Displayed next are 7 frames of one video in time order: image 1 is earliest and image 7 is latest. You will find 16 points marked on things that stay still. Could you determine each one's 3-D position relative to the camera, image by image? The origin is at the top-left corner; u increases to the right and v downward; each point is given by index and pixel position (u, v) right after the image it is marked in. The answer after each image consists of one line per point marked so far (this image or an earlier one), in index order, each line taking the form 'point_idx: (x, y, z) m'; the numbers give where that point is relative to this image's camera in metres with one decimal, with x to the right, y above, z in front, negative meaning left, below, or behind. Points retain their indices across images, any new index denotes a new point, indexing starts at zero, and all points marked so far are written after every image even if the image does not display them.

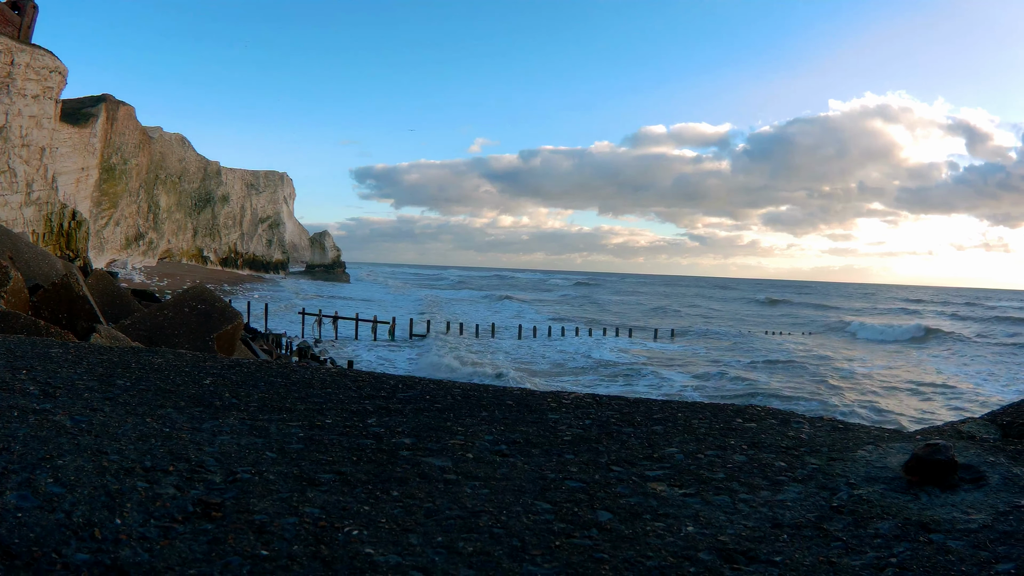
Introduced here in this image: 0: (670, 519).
0: (+0.6, -0.9, +2.5) m
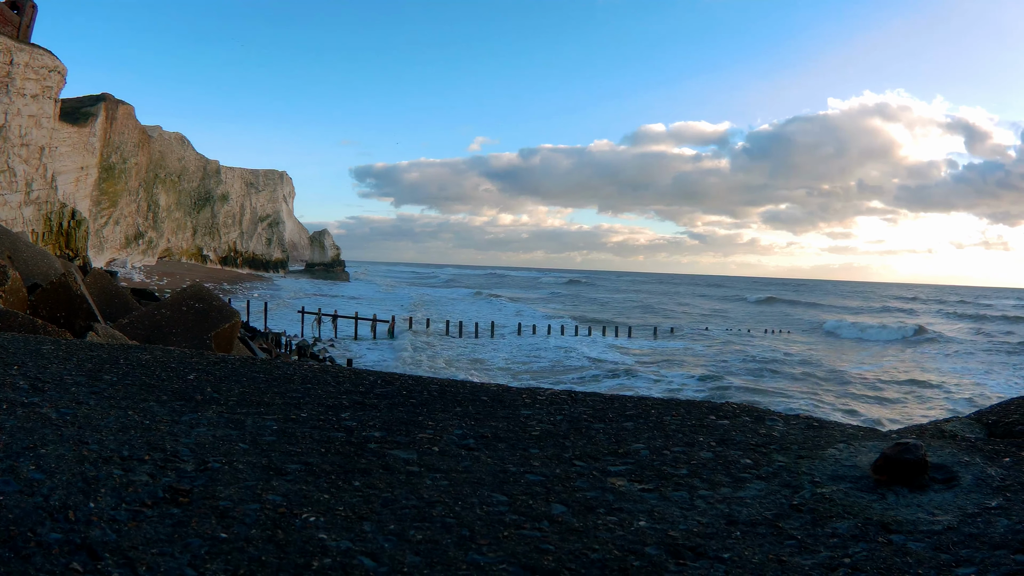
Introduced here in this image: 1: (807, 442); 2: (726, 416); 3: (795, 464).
0: (+0.4, -0.9, +2.5) m
1: (+1.9, -1.0, +3.6) m
2: (+1.5, -0.9, +4.0) m
3: (+1.5, -1.0, +3.1) m
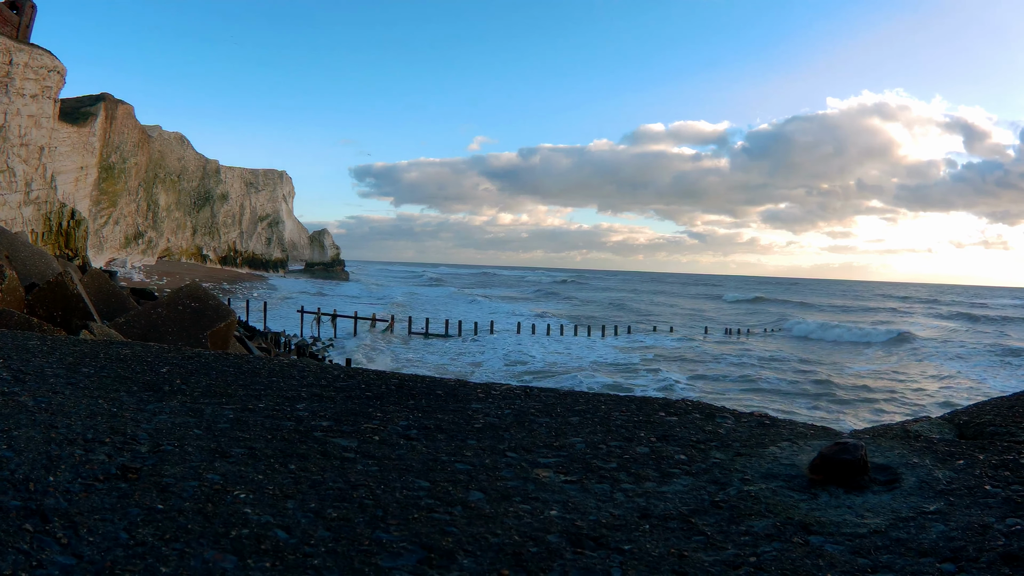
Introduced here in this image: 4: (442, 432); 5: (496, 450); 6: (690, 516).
0: (+0.1, -0.9, +2.6) m
1: (+1.5, -1.0, +3.6) m
2: (+1.2, -0.9, +4.1) m
3: (+1.2, -1.0, +3.1) m
4: (-0.5, -0.9, +3.7) m
5: (-0.1, -0.9, +3.3) m
6: (+0.7, -0.9, +2.4) m
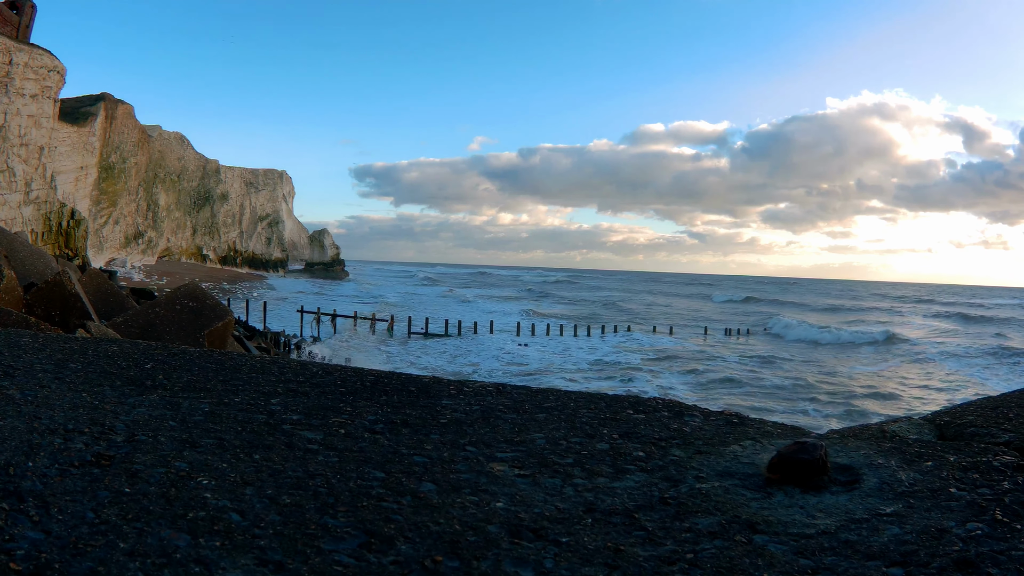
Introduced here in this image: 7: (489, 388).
0: (-0.1, -0.9, +2.6) m
1: (+1.3, -1.0, +3.7) m
2: (+1.0, -0.9, +4.1) m
3: (+1.0, -1.0, +3.2) m
4: (-0.7, -0.9, +3.7) m
5: (-0.3, -0.9, +3.3) m
6: (+0.5, -0.9, +2.4) m
7: (-0.2, -0.8, +4.7) m
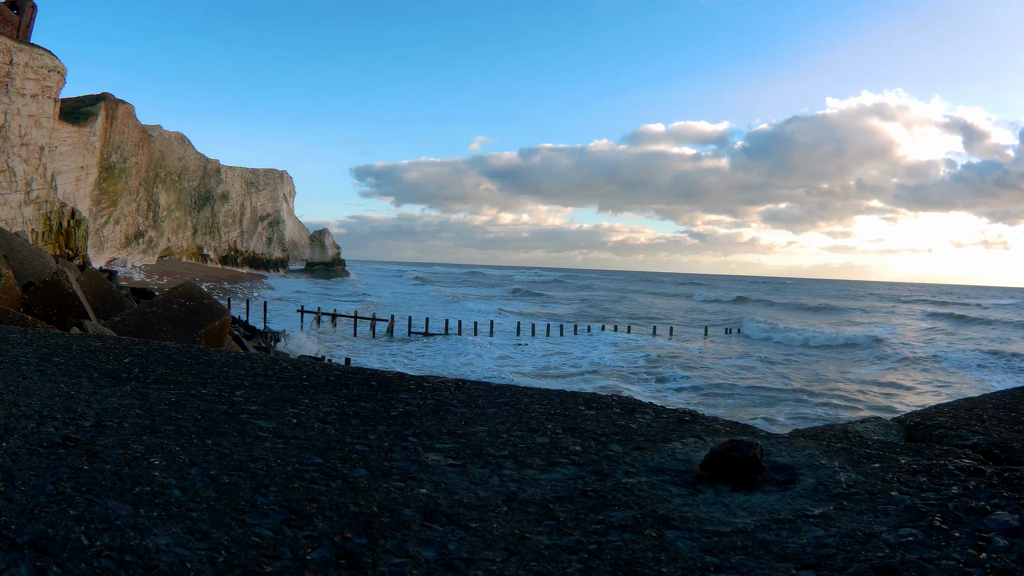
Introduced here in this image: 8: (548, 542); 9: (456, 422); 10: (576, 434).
0: (-0.5, -0.9, +2.7) m
1: (+1.0, -1.0, +3.7) m
2: (+0.6, -0.9, +4.2) m
3: (+0.6, -0.9, +3.3) m
4: (-1.0, -0.9, +3.8) m
5: (-0.7, -0.9, +3.4) m
6: (+0.2, -0.9, +2.5) m
7: (-0.5, -0.8, +4.8) m
8: (+0.1, -1.0, +2.2) m
9: (-0.4, -0.9, +3.7) m
10: (+0.4, -0.9, +3.5) m
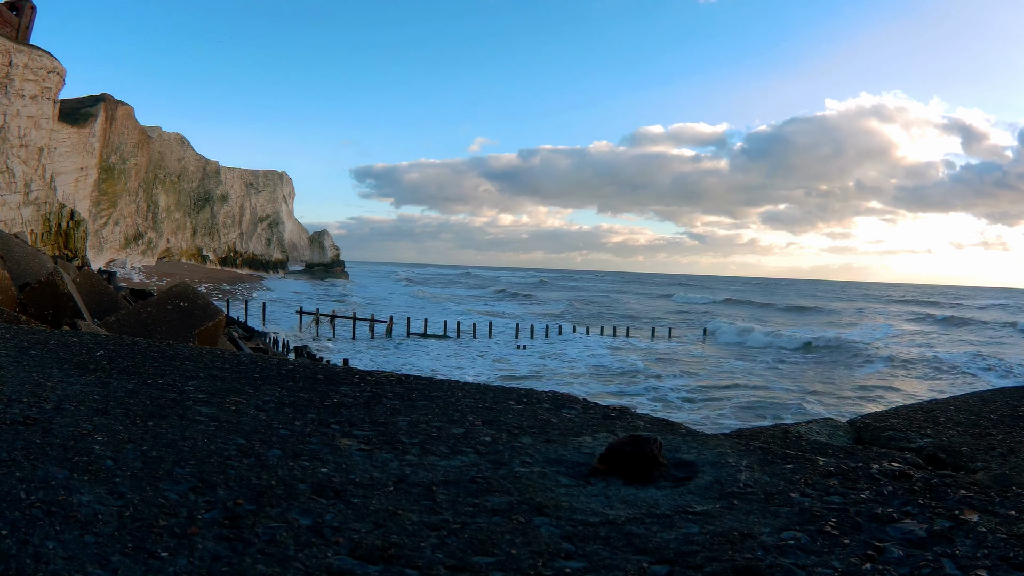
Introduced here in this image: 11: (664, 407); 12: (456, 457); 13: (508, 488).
0: (-1.0, -0.9, +2.9) m
1: (+0.4, -1.0, +3.9) m
2: (+0.1, -0.9, +4.4) m
3: (+0.1, -0.9, +3.5) m
4: (-1.6, -0.9, +4.0) m
5: (-1.2, -0.9, +3.6) m
6: (-0.3, -0.9, +2.7) m
7: (-1.1, -0.8, +5.0) m
8: (-0.4, -1.0, +2.4) m
9: (-0.9, -0.9, +3.9) m
10: (-0.1, -0.9, +3.7) m
11: (+4.0, -3.1, +14.4) m
12: (-0.3, -0.9, +3.1) m
13: (0.0, -1.0, +2.8) m
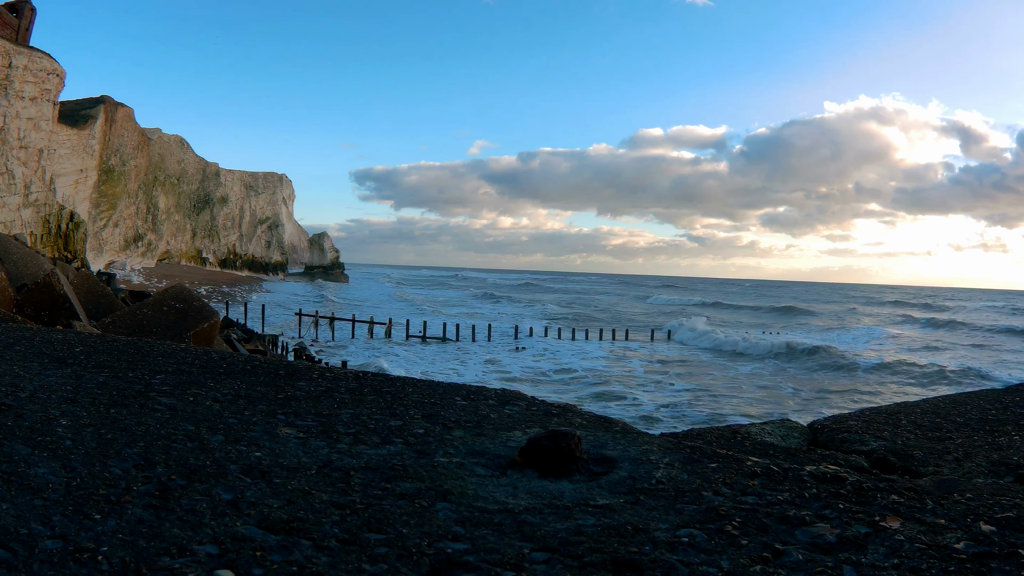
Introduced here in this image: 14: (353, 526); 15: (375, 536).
0: (-1.4, -0.9, +3.1) m
1: (0.0, -1.0, +4.2) m
2: (-0.3, -0.9, +4.6) m
3: (-0.3, -0.9, +3.7) m
4: (-2.0, -0.9, +4.2) m
5: (-1.6, -0.9, +3.8) m
6: (-0.8, -0.9, +2.9) m
7: (-1.5, -0.8, +5.2) m
8: (-0.8, -1.0, +2.6) m
9: (-1.3, -0.9, +4.1) m
10: (-0.6, -0.9, +3.9) m
11: (+3.6, -3.1, +14.7) m
12: (-0.7, -0.9, +3.3) m
13: (-0.4, -1.0, +3.0) m
14: (-0.6, -1.0, +2.3) m
15: (-0.5, -1.0, +2.2) m
